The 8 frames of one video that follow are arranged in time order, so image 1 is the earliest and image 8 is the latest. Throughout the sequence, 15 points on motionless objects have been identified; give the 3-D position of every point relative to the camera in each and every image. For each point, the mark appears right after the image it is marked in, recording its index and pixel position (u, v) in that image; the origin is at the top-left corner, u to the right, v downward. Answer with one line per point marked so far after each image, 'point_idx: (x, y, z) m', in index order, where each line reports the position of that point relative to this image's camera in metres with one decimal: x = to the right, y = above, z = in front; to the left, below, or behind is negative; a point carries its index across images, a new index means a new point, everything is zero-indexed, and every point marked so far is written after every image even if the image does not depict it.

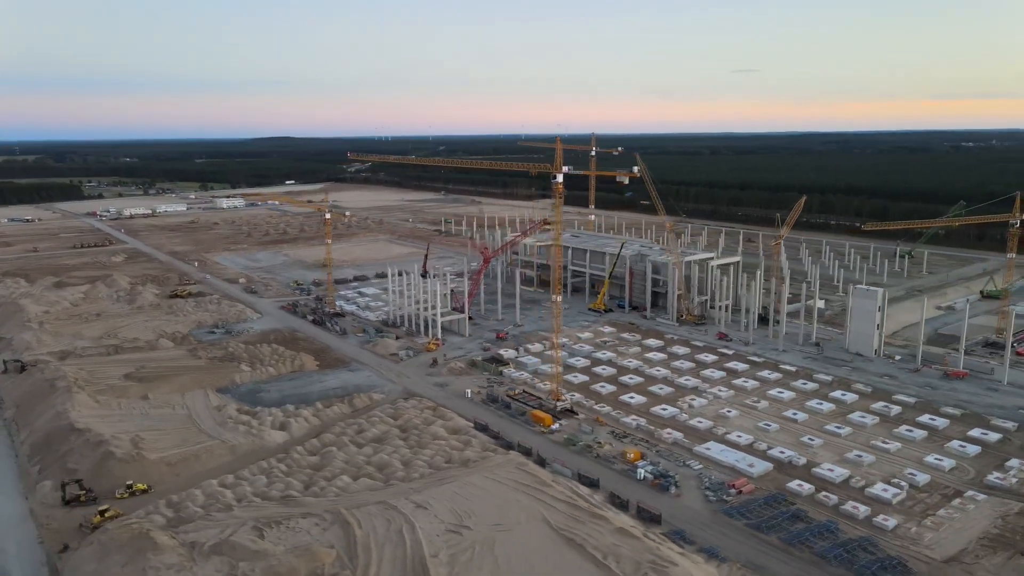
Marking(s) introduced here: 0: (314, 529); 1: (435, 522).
0: (-4.5, -5.5, +17.4) m
1: (-1.7, -5.4, +17.5) m
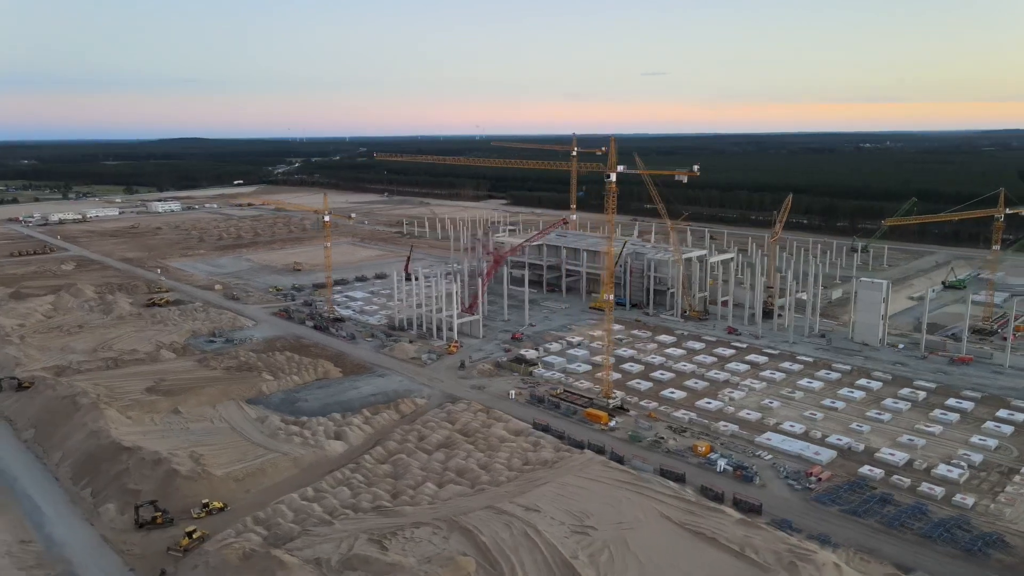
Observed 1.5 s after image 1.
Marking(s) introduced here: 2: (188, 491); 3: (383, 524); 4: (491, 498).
0: (-1.7, -5.6, +17.0) m
1: (+1.0, -5.4, +17.4) m
2: (-8.5, -5.3, +19.9) m
3: (-3.0, -5.6, +18.0) m
4: (-0.5, -5.4, +19.4) m
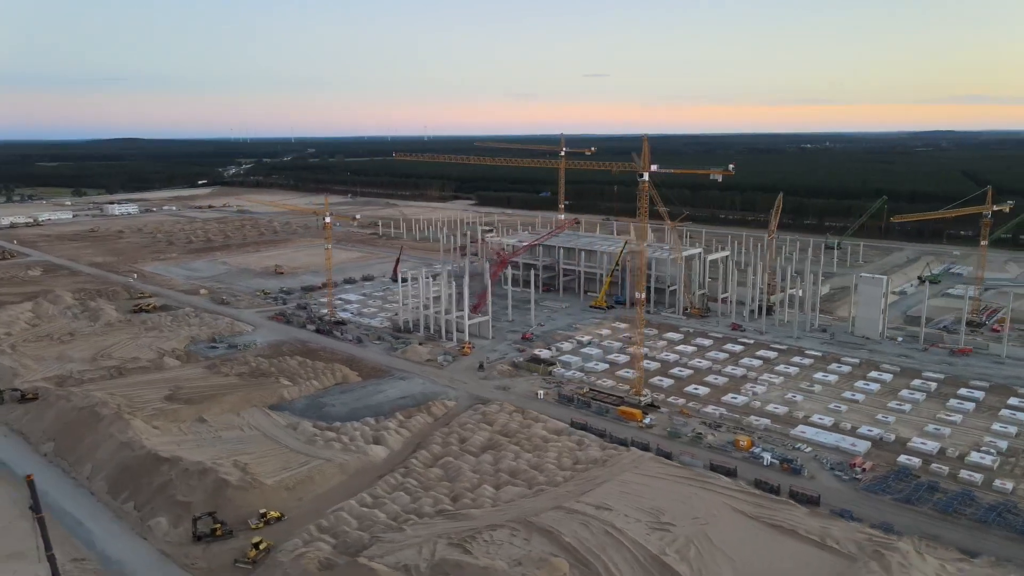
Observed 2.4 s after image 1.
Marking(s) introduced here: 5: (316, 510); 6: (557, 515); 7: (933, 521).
0: (+0.1, -5.6, +16.9) m
1: (+2.8, -5.3, +17.5) m
2: (-6.9, -5.4, +19.3) m
3: (-1.3, -5.6, +17.8) m
4: (+1.1, -5.4, +19.4) m
5: (-5.0, -5.7, +19.6) m
6: (+1.1, -5.4, +18.0) m
7: (+10.3, -5.7, +18.7) m
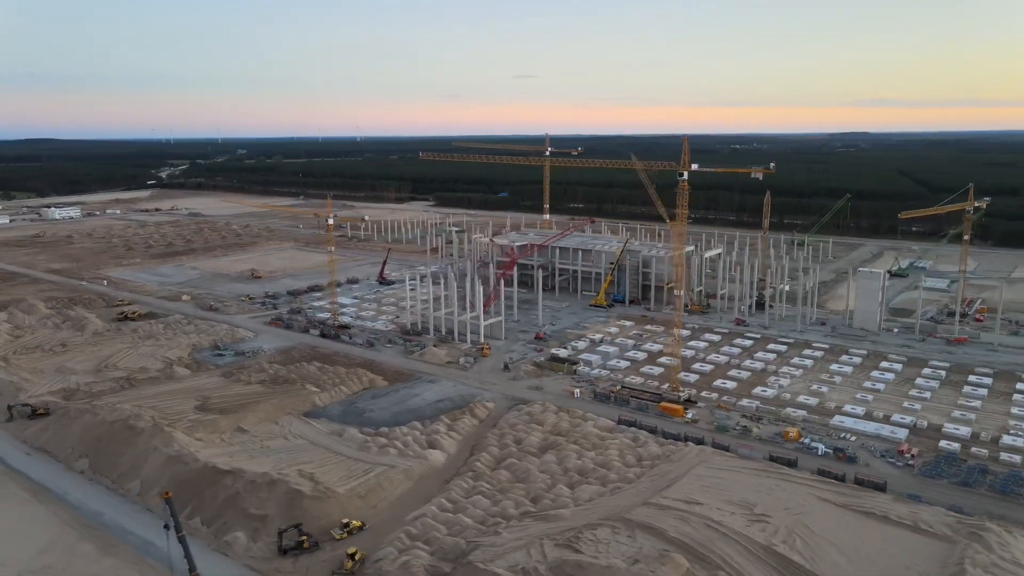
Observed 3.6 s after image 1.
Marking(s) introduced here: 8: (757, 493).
0: (+2.4, -5.5, +16.9) m
1: (+5.0, -5.3, +17.7) m
2: (-4.7, -5.5, +18.7) m
3: (+1.0, -5.6, +17.7) m
4: (+3.2, -5.3, +19.5) m
5: (-2.9, -5.8, +19.2) m
6: (+3.3, -5.3, +18.1) m
7: (+12.4, -5.5, +19.6) m
8: (+6.0, -5.0, +18.7) m
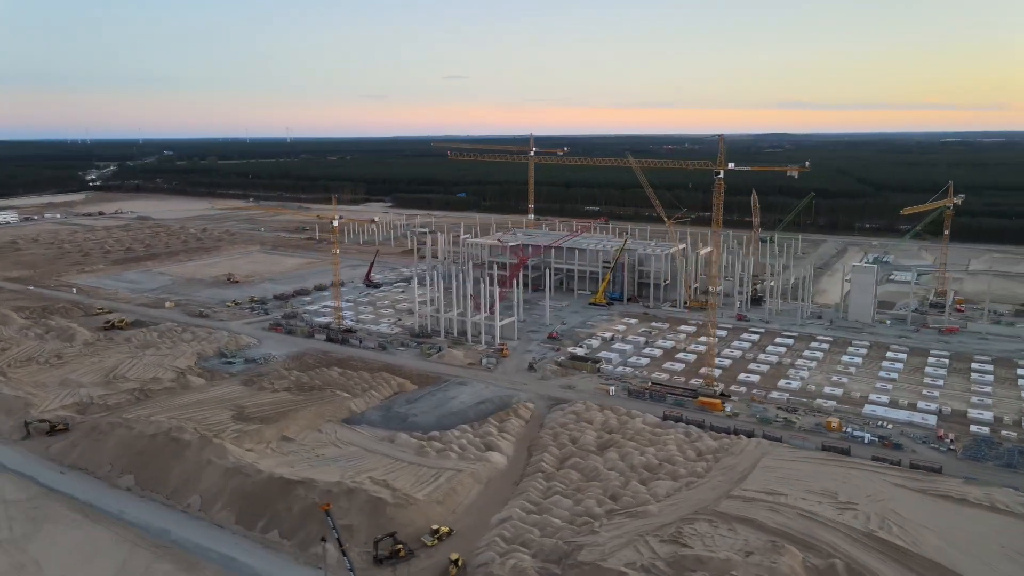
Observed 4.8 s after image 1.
0: (+4.7, -5.5, +17.1) m
1: (+7.2, -5.1, +18.2) m
2: (-2.6, -5.6, +18.3) m
3: (+3.2, -5.6, +17.8) m
4: (+5.3, -5.2, +19.8) m
5: (-0.8, -5.8, +18.9) m
6: (+5.5, -5.2, +18.4) m
7: (+14.5, -5.3, +20.7) m
8: (+8.1, -4.9, +19.3) m
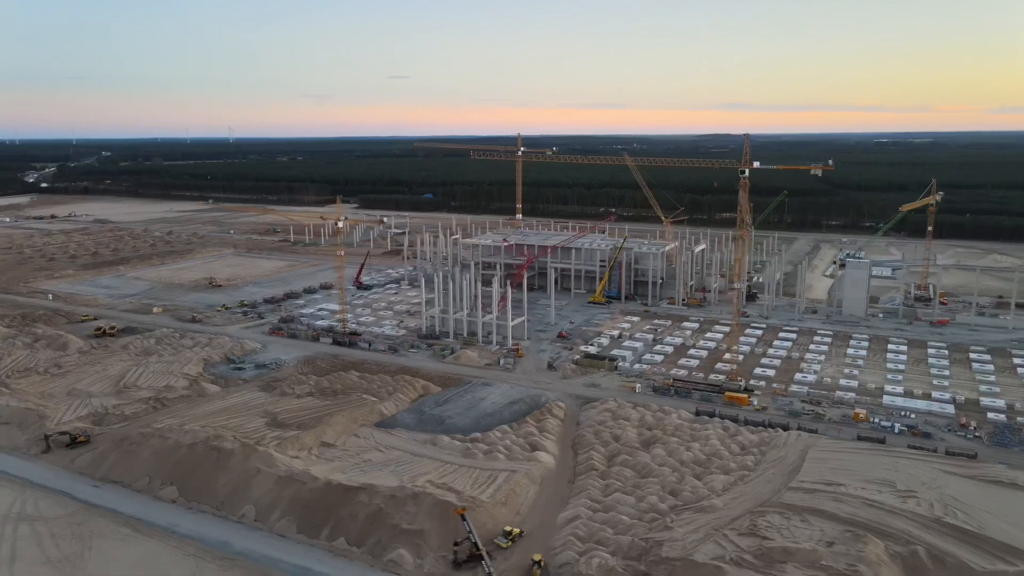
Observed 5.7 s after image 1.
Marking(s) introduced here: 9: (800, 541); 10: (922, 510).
0: (+6.5, -5.4, +17.5) m
1: (+8.9, -5.0, +18.7) m
2: (-0.9, -5.6, +18.1) m
3: (+4.9, -5.5, +18.0) m
4: (+6.8, -5.1, +20.2) m
5: (+0.9, -5.8, +18.9) m
6: (+7.1, -5.1, +18.8) m
7: (+15.9, -5.0, +21.7) m
8: (+9.7, -4.8, +19.9) m
9: (+6.2, -5.5, +16.5) m
10: (+9.5, -5.2, +17.7) m
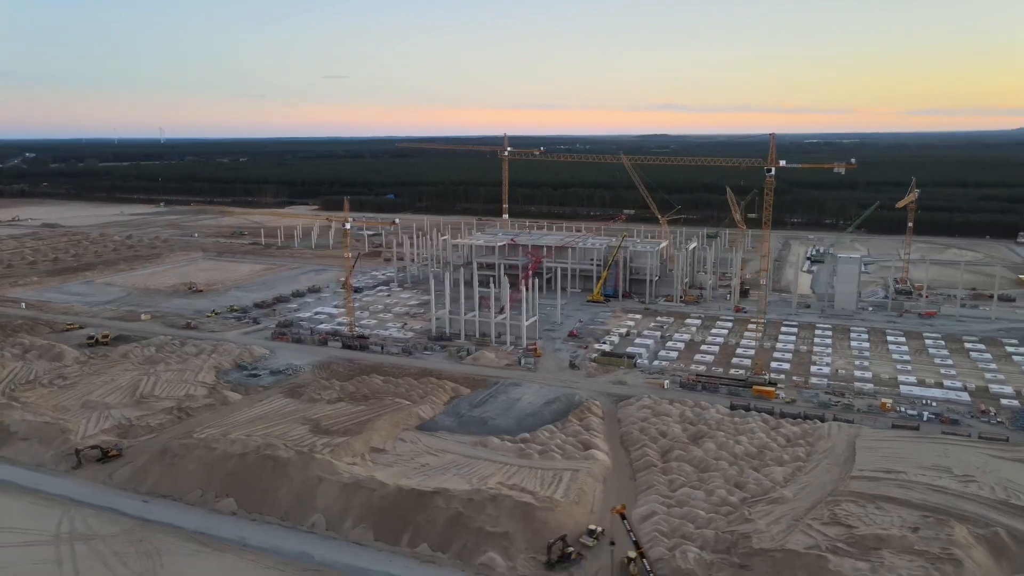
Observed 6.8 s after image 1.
0: (+8.5, -5.2, +18.0) m
1: (+10.8, -4.8, +19.4) m
2: (+1.1, -5.6, +18.1) m
3: (+6.9, -5.4, +18.4) m
4: (+8.6, -5.0, +20.7) m
5: (+2.8, -5.8, +18.9) m
6: (+9.0, -5.0, +19.4) m
7: (+17.6, -4.7, +23.0) m
8: (+11.5, -4.6, +20.6) m
9: (+8.3, -5.3, +16.9) m
10: (+11.4, -5.0, +18.4) m
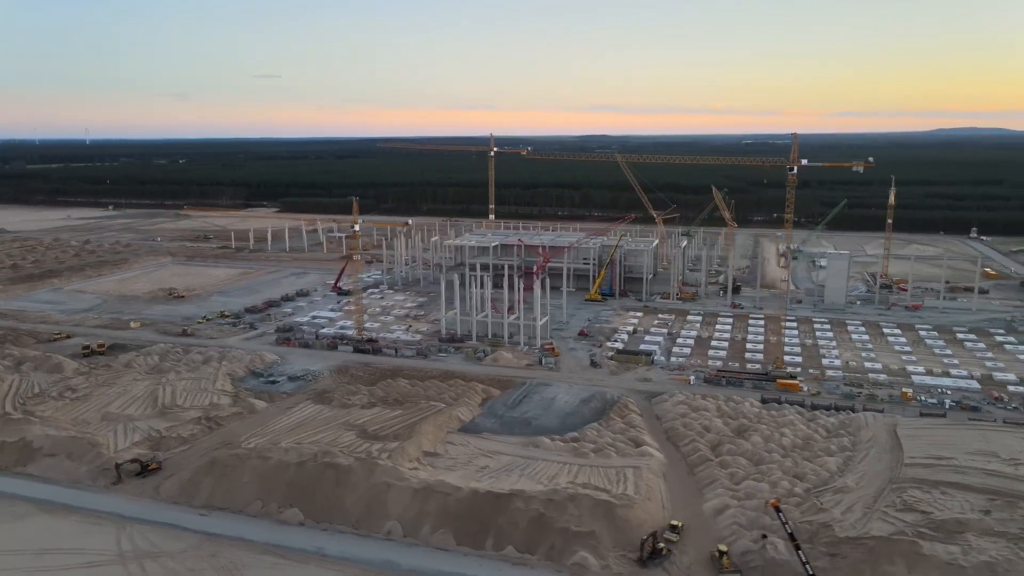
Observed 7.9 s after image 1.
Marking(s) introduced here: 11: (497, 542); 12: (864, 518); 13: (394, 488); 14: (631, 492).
0: (+10.4, -5.1, +18.7) m
1: (+12.6, -4.6, +20.3) m
2: (+3.0, -5.5, +18.2) m
3: (+8.8, -5.2, +19.0) m
4: (+10.3, -4.8, +21.4) m
5: (+4.6, -5.7, +19.1) m
6: (+10.8, -4.8, +20.1) m
7: (+19.0, -4.4, +24.4) m
8: (+13.2, -4.4, +21.5) m
9: (+10.3, -5.2, +17.6) m
10: (+13.3, -4.8, +19.3) m
11: (-0.4, -5.9, +17.7) m
12: (+8.2, -5.4, +17.9) m
13: (-2.9, -5.0, +19.1) m
14: (+3.0, -5.2, +19.5) m
